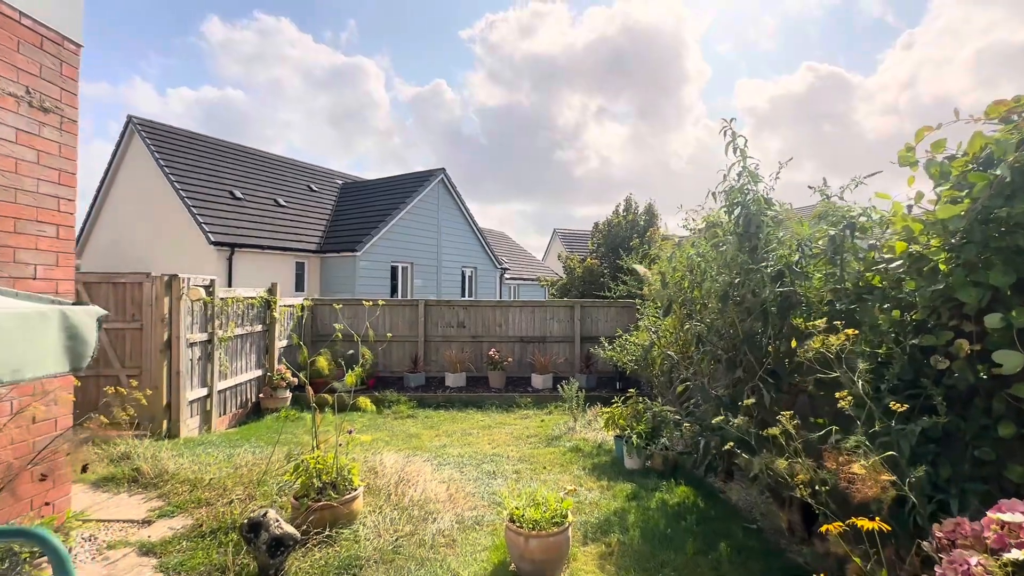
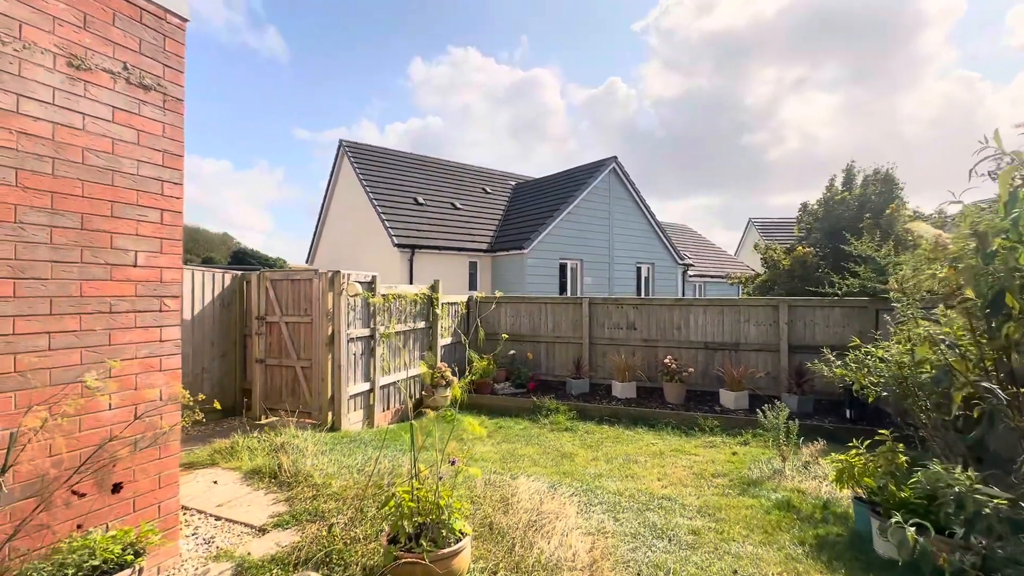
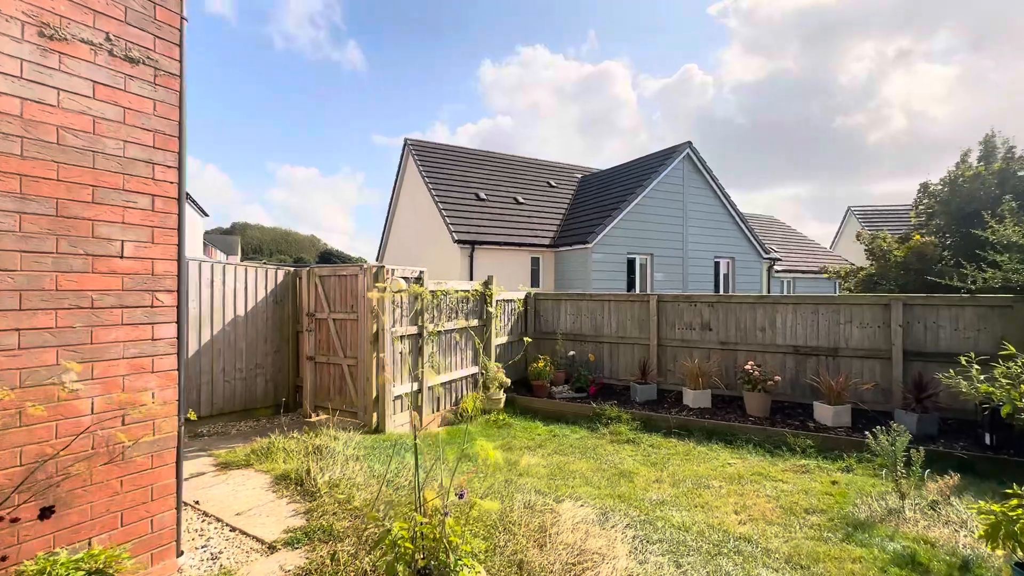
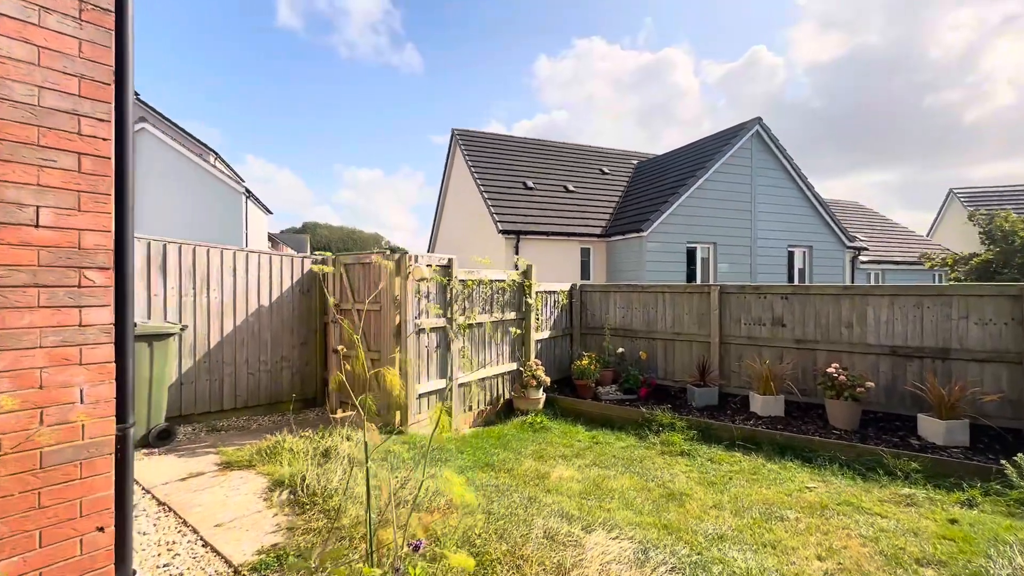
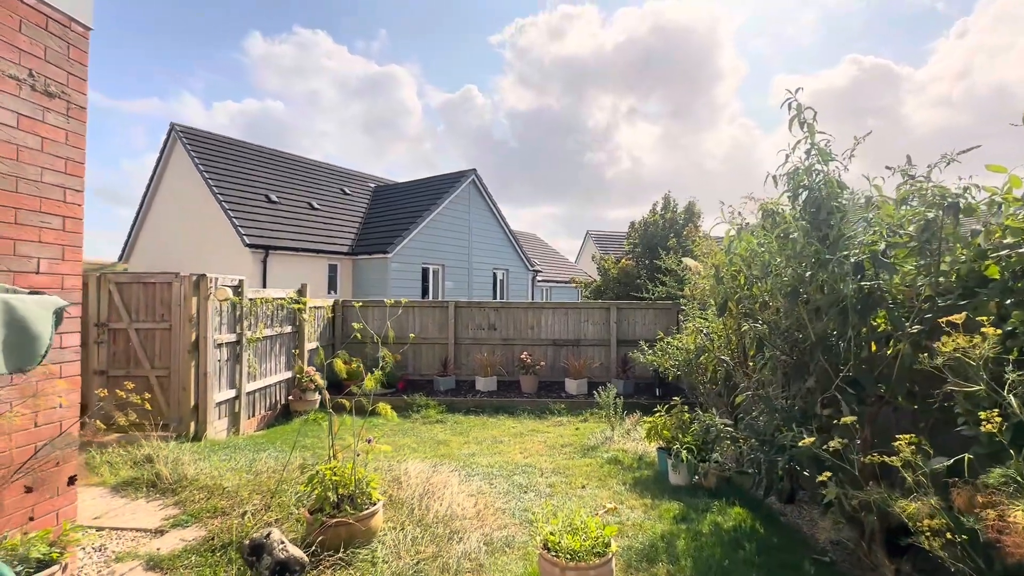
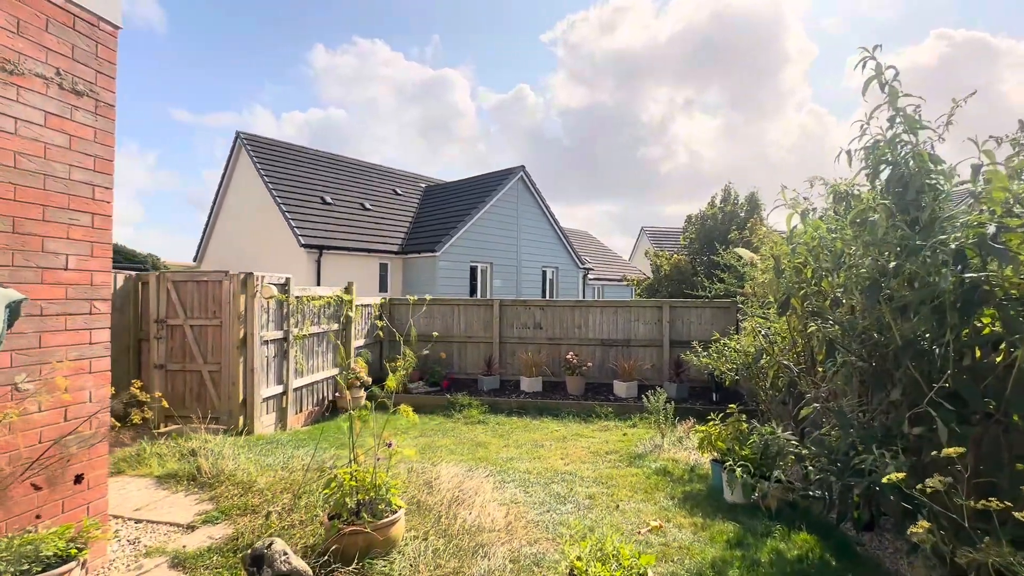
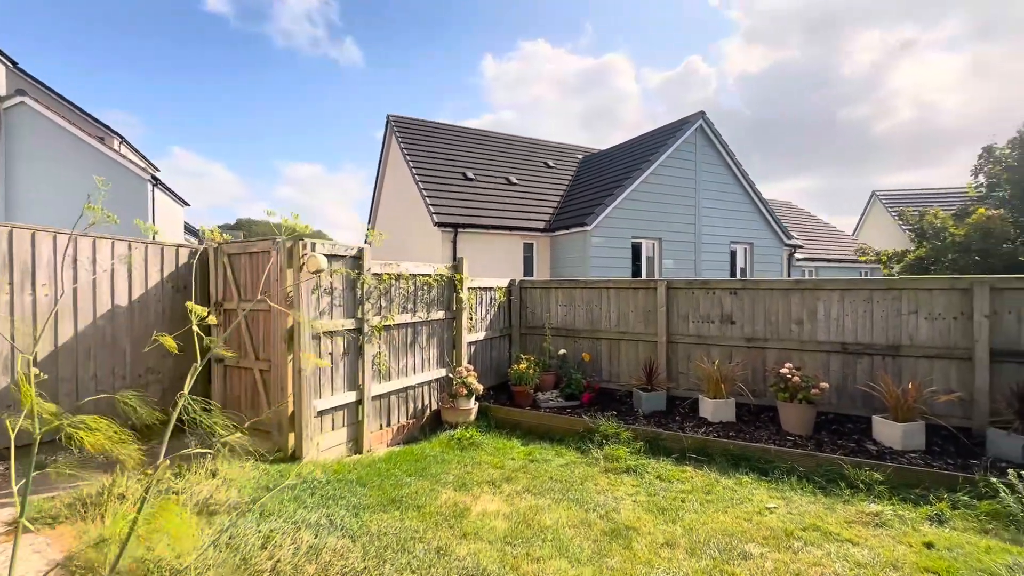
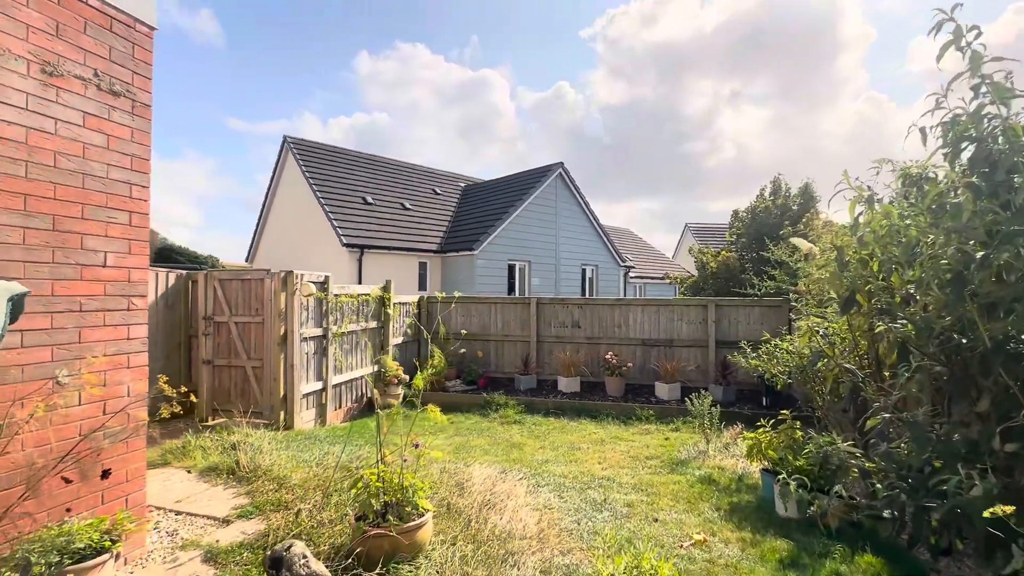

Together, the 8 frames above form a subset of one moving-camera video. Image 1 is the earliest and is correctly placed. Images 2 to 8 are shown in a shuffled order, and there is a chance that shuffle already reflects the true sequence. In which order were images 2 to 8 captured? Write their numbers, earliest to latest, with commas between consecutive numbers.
5, 6, 8, 2, 3, 4, 7
